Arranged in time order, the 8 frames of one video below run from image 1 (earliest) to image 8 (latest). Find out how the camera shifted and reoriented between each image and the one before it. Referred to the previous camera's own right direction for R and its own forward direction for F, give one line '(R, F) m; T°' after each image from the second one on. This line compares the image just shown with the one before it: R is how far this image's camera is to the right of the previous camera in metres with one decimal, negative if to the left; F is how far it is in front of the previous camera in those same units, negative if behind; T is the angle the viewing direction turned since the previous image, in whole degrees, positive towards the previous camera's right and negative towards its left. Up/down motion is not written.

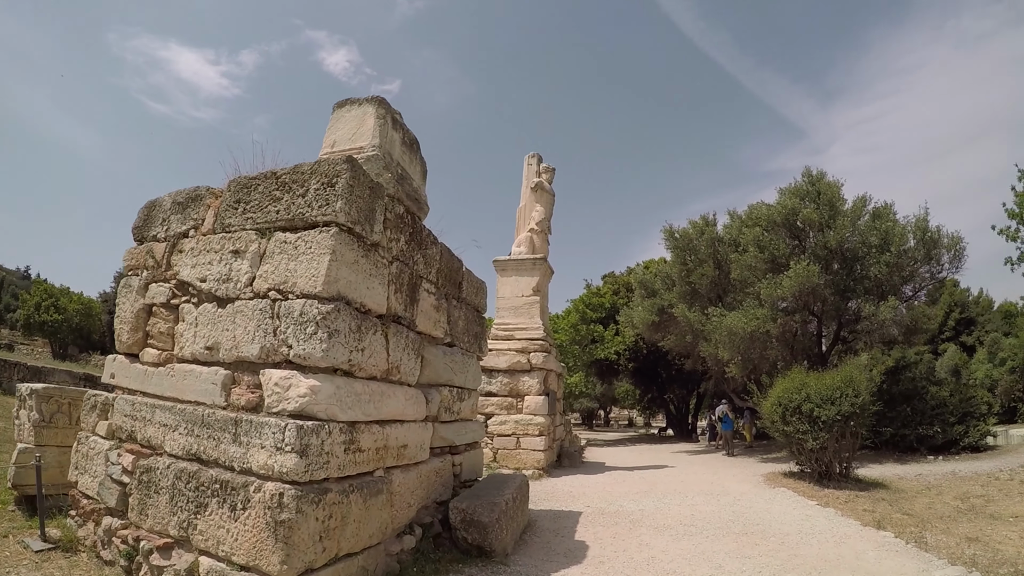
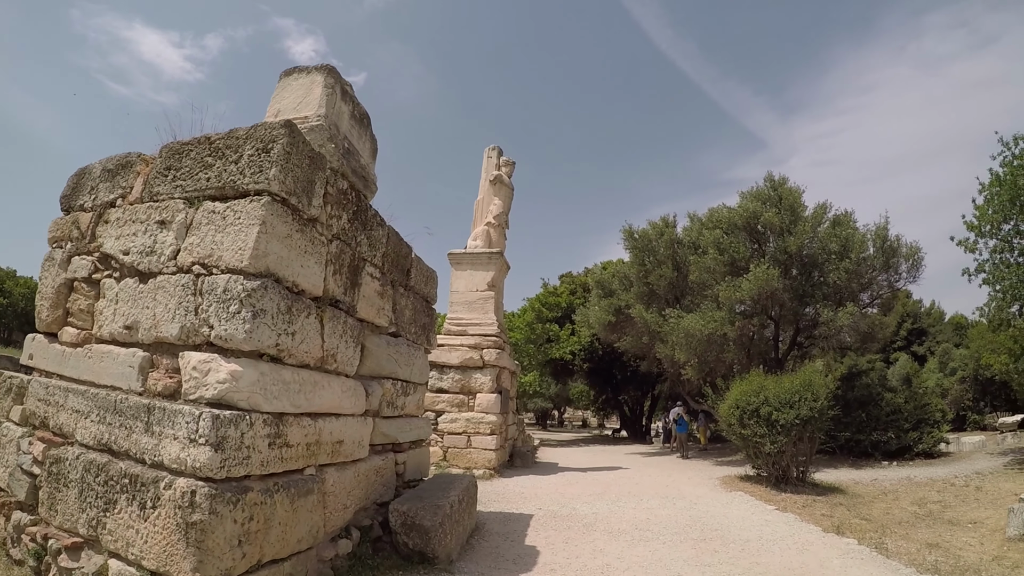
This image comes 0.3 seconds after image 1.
(+0.1, +0.3) m; +3°
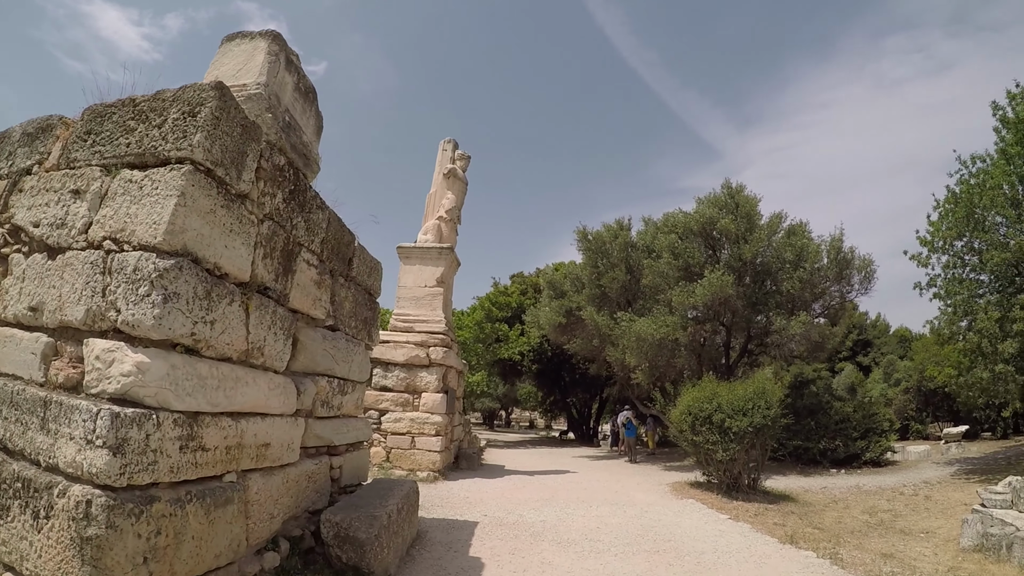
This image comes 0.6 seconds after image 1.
(0.0, +0.3) m; +4°
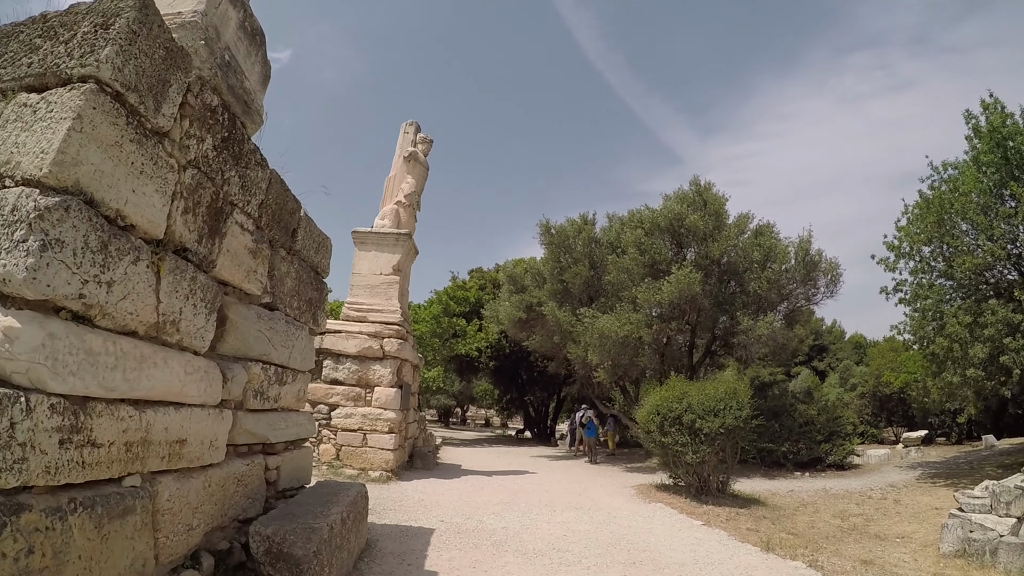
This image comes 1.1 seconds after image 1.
(-0.1, +0.5) m; +4°
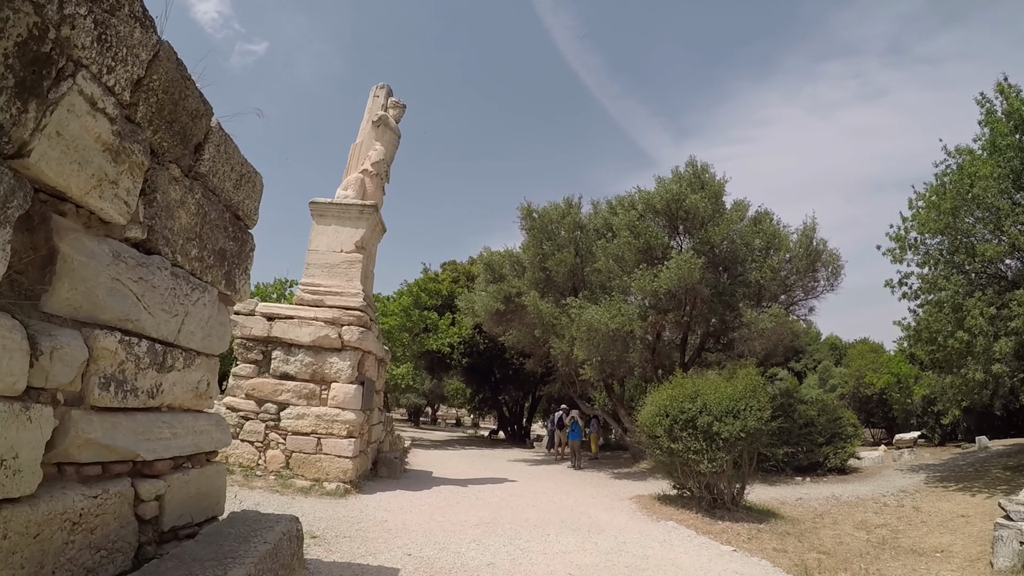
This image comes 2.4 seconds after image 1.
(-0.2, +1.3) m; +3°
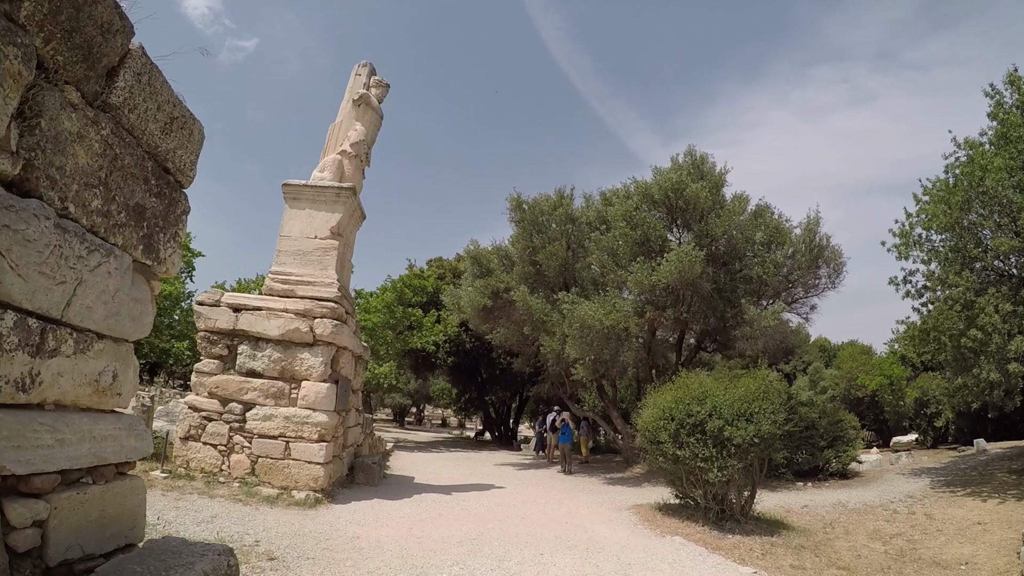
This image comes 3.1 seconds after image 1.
(0.0, +0.7) m; +1°
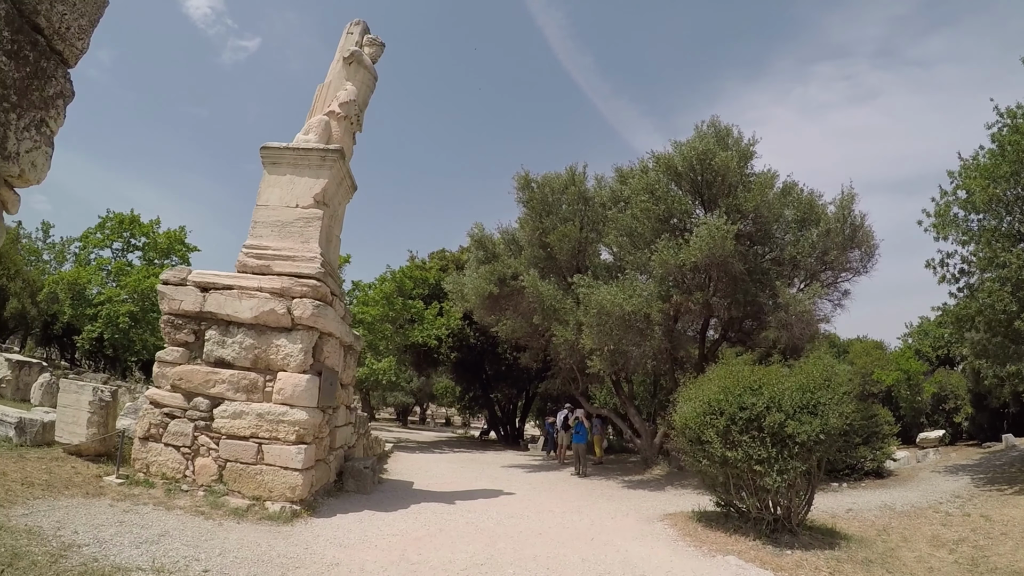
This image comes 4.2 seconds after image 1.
(-0.1, +1.1) m; 0°
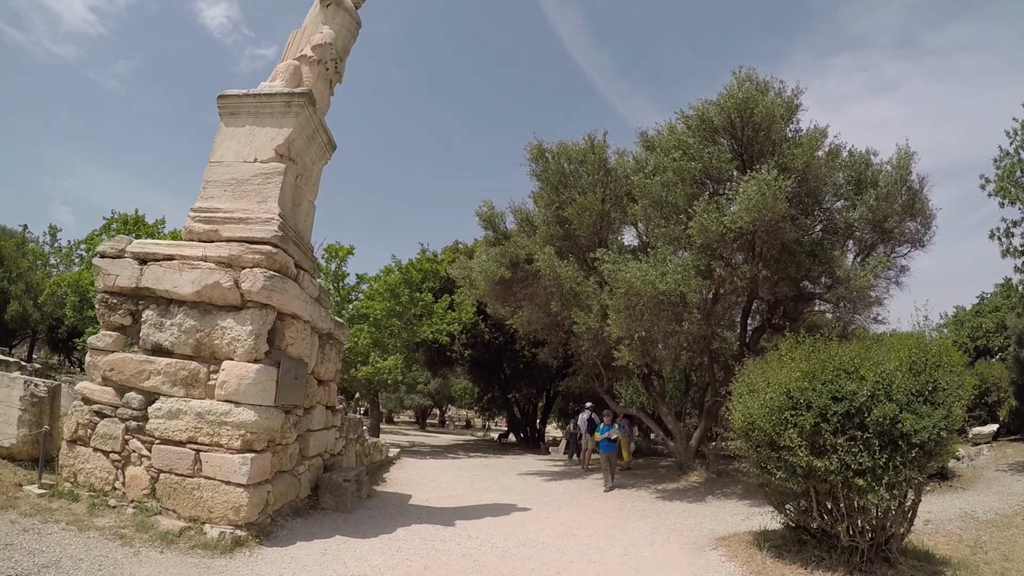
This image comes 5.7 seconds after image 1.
(+0.1, +1.3) m; -2°
